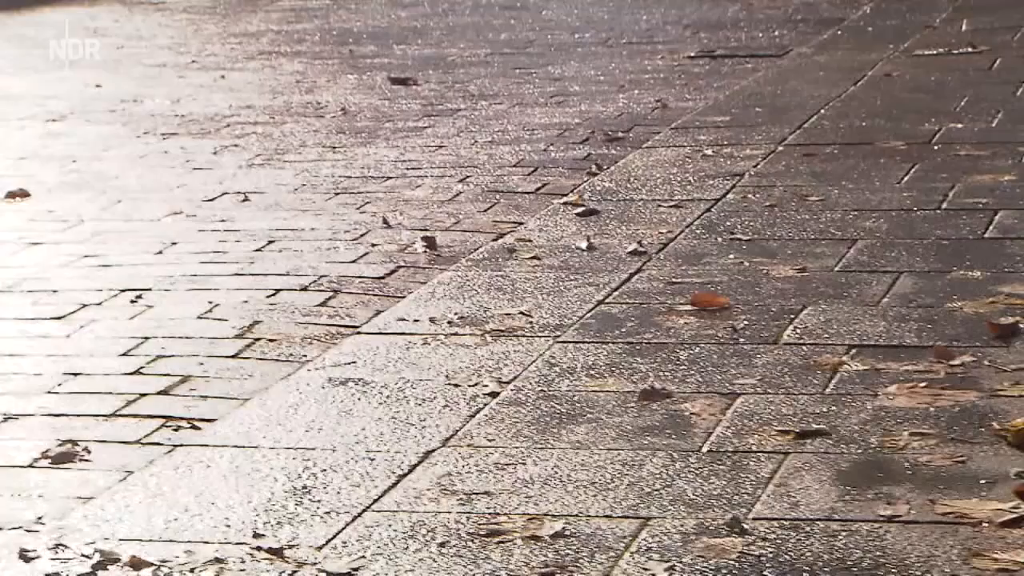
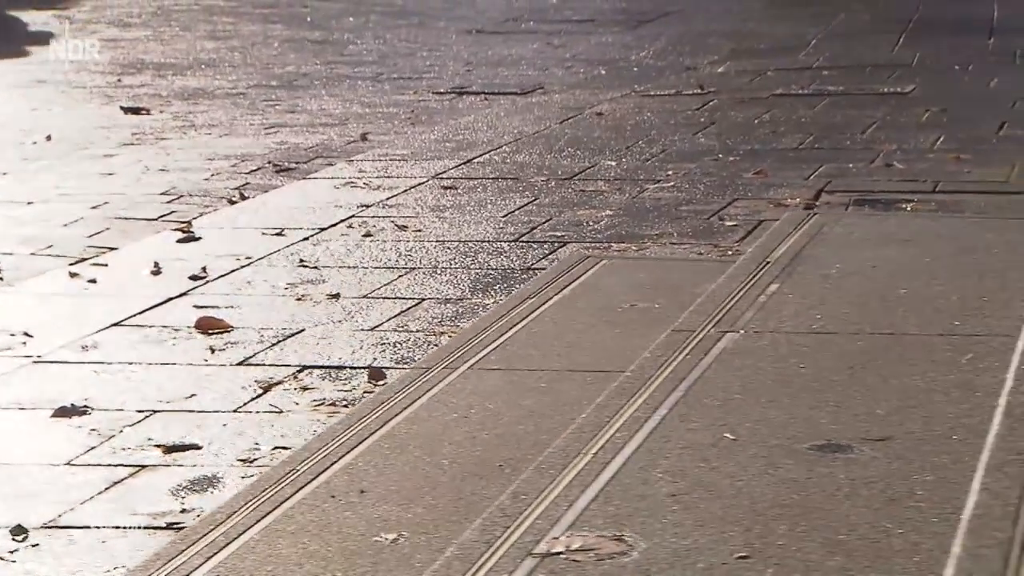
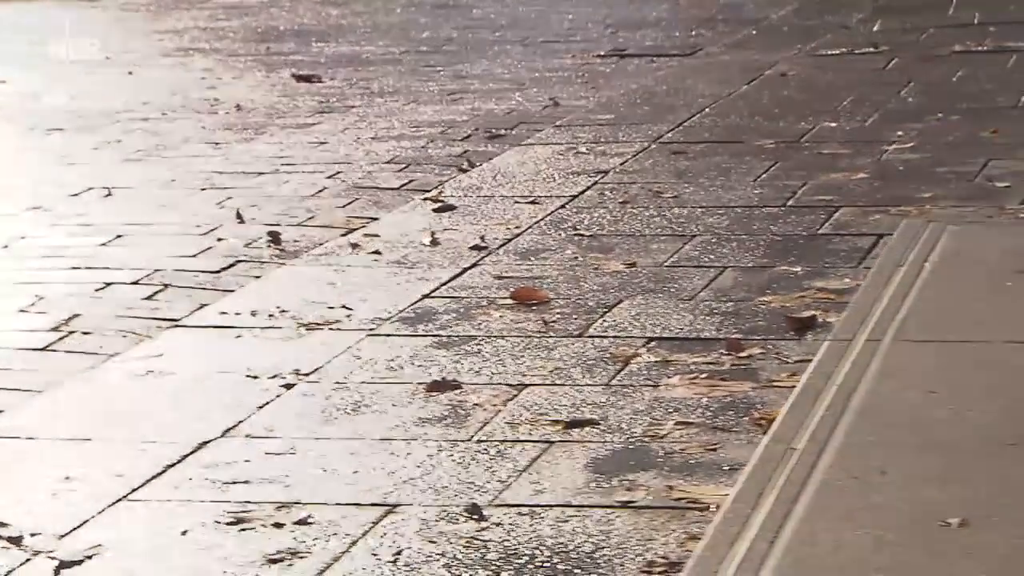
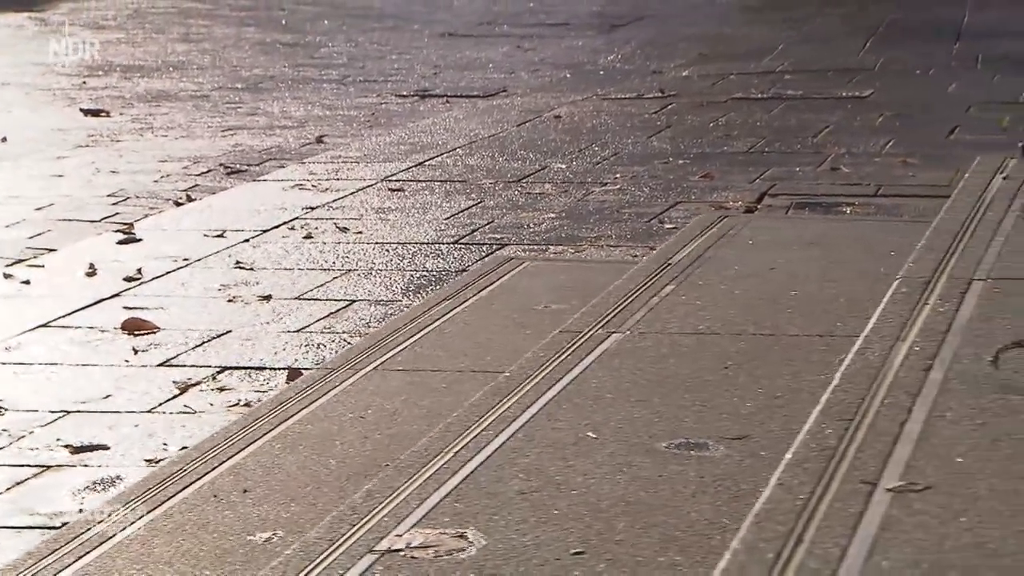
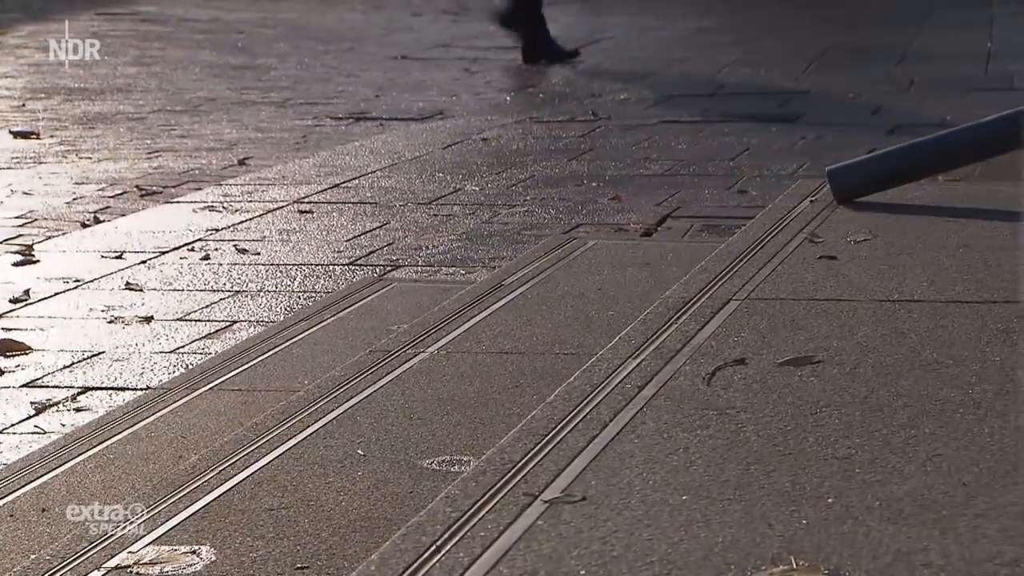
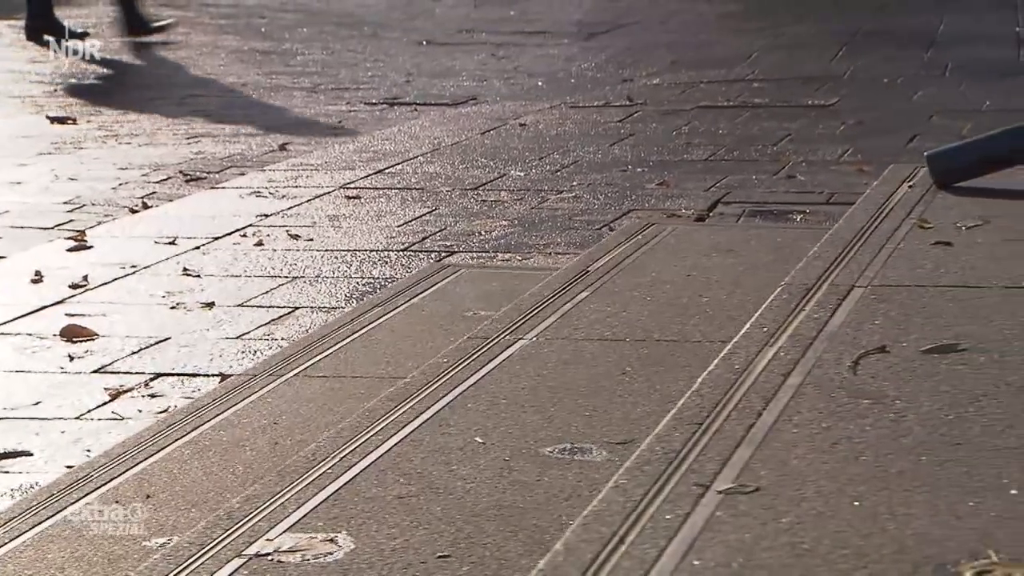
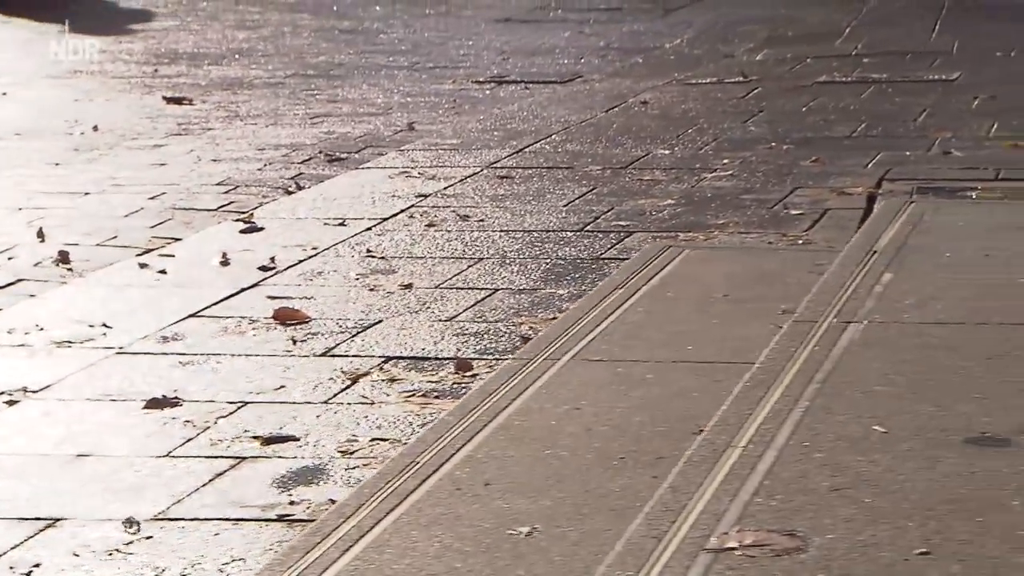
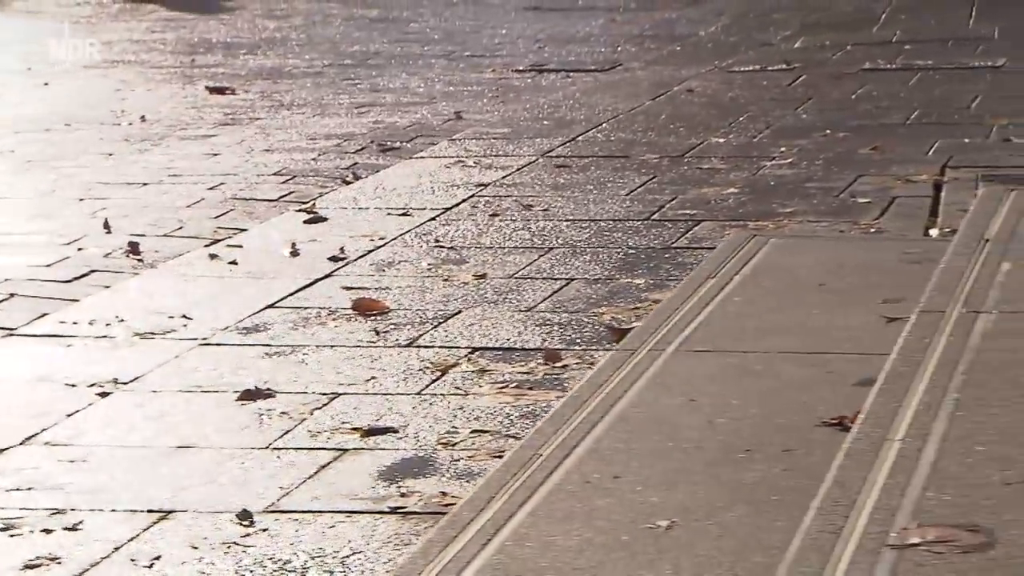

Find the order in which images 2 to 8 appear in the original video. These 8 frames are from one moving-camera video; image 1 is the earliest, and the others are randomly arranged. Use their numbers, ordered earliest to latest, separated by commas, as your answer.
3, 8, 7, 2, 4, 6, 5
